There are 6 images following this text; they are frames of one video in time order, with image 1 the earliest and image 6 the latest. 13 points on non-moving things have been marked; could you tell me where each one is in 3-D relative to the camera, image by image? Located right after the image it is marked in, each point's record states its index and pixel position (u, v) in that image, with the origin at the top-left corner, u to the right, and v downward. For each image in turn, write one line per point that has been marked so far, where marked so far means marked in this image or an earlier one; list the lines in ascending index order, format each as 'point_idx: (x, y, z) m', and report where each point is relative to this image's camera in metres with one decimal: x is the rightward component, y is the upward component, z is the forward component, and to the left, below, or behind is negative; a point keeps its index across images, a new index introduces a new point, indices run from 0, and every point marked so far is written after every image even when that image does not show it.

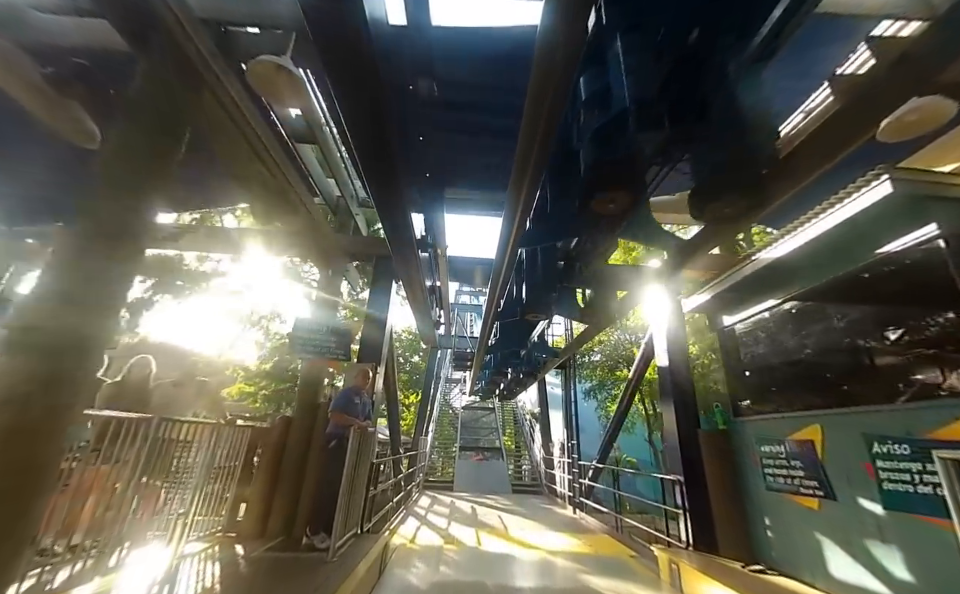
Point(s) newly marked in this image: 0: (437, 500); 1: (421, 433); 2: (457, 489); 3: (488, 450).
0: (-0.9, -4.1, +7.7) m
1: (-1.4, -3.2, +9.2) m
2: (-0.6, -5.0, +10.0) m
3: (+0.2, -5.2, +13.1) m
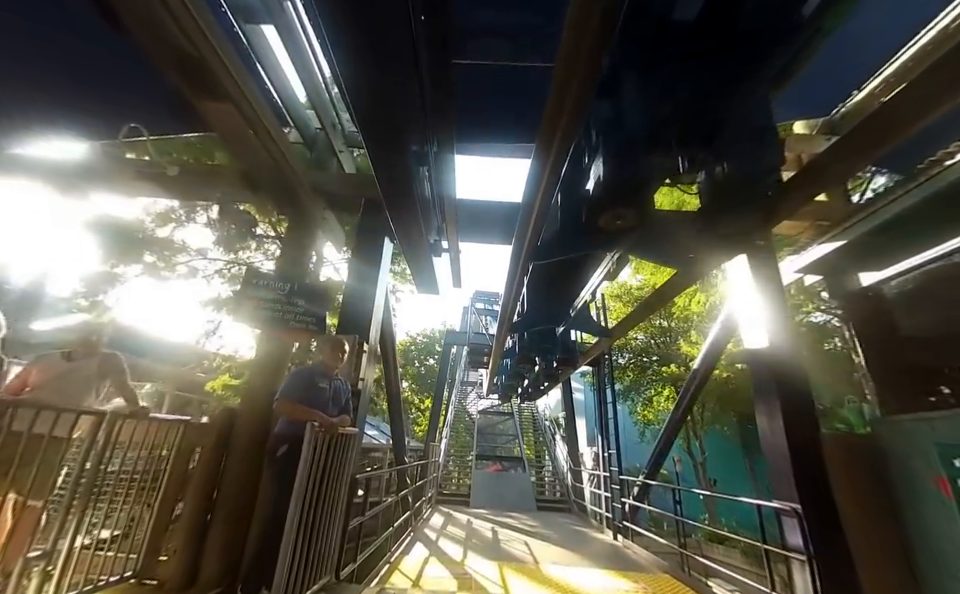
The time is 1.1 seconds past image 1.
0: (-0.5, -3.9, +6.7) m
1: (-1.0, -3.0, +8.2) m
2: (-0.2, -4.8, +8.9) m
3: (+0.8, -5.0, +12.0) m
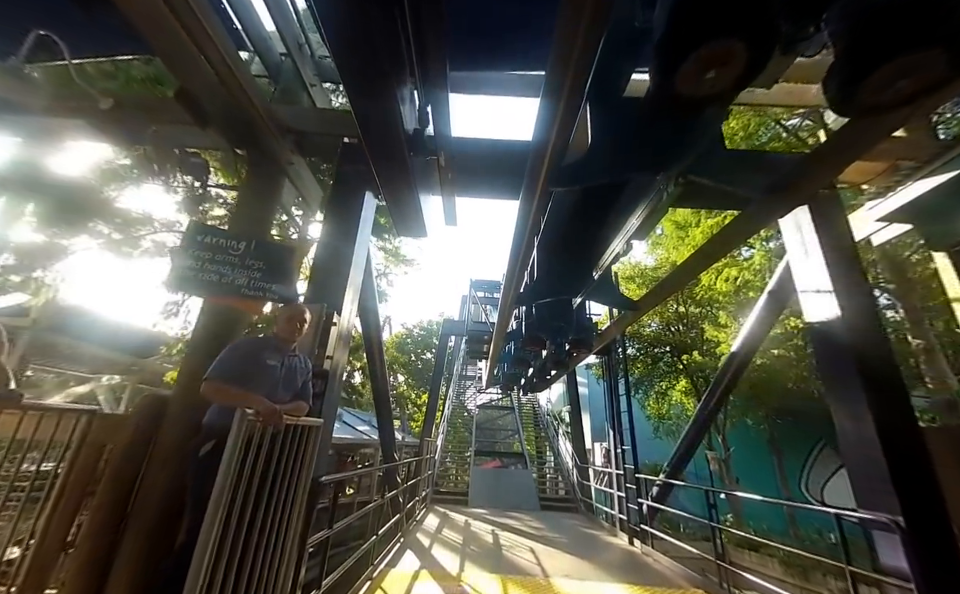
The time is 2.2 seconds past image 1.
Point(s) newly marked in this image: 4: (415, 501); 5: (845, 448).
0: (-0.5, -3.6, +6.1) m
1: (-1.0, -2.7, +7.6) m
2: (-0.2, -4.5, +8.4) m
3: (+0.8, -4.7, +11.4) m
4: (-1.0, -3.3, +6.2) m
5: (+2.2, -0.9, +2.3) m
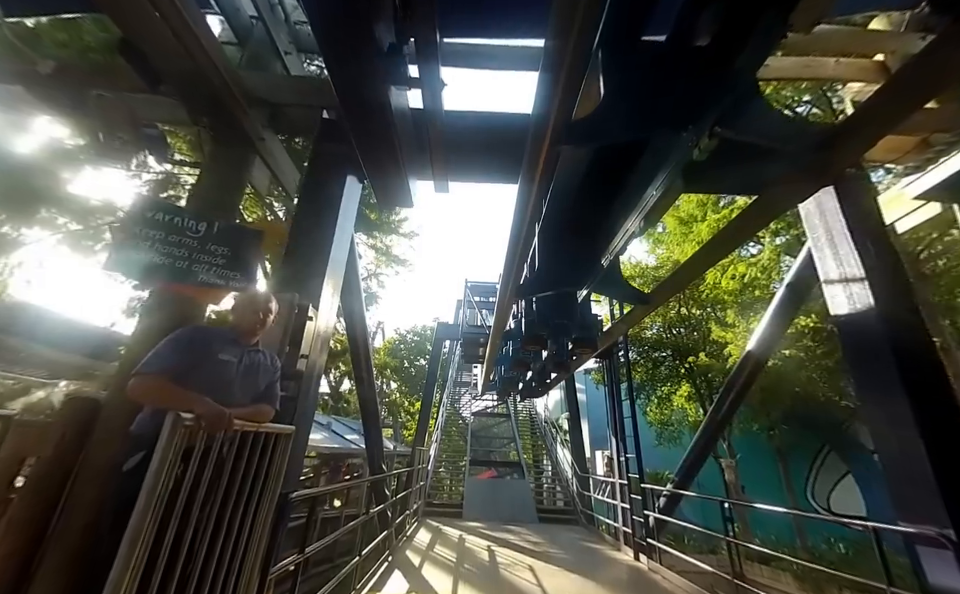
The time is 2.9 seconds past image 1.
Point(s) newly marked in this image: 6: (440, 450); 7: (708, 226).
0: (-0.6, -3.6, +5.8) m
1: (-1.1, -2.8, +7.3) m
2: (-0.3, -4.6, +8.0) m
3: (+0.6, -4.8, +11.1) m
4: (-1.1, -3.3, +5.8) m
5: (+2.1, -0.8, +2.0) m
6: (-1.2, -4.5, +11.3) m
7: (+3.3, +1.0, +5.5) m
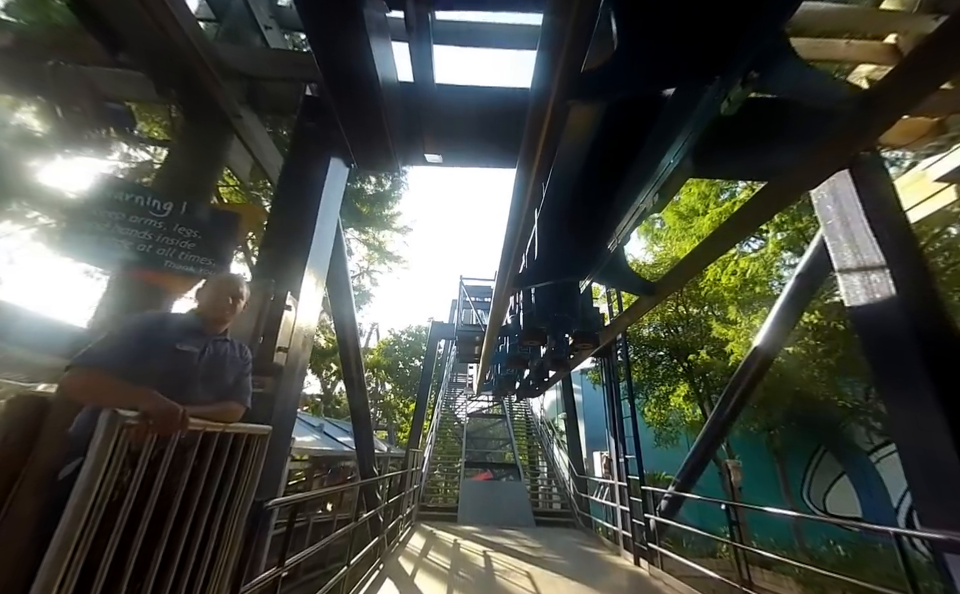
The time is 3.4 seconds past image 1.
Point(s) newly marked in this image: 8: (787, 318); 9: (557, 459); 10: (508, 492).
0: (-0.7, -3.6, +5.6) m
1: (-1.2, -2.8, +7.1) m
2: (-0.4, -4.6, +7.9) m
3: (+0.5, -4.8, +10.9) m
4: (-1.2, -3.3, +5.6) m
5: (+2.1, -0.8, +1.9) m
6: (-1.3, -4.5, +11.1) m
7: (+3.2, +1.1, +5.4) m
8: (+2.3, -0.2, +2.8) m
9: (+2.0, -4.2, +10.1) m
10: (+0.6, -4.4, +8.7) m
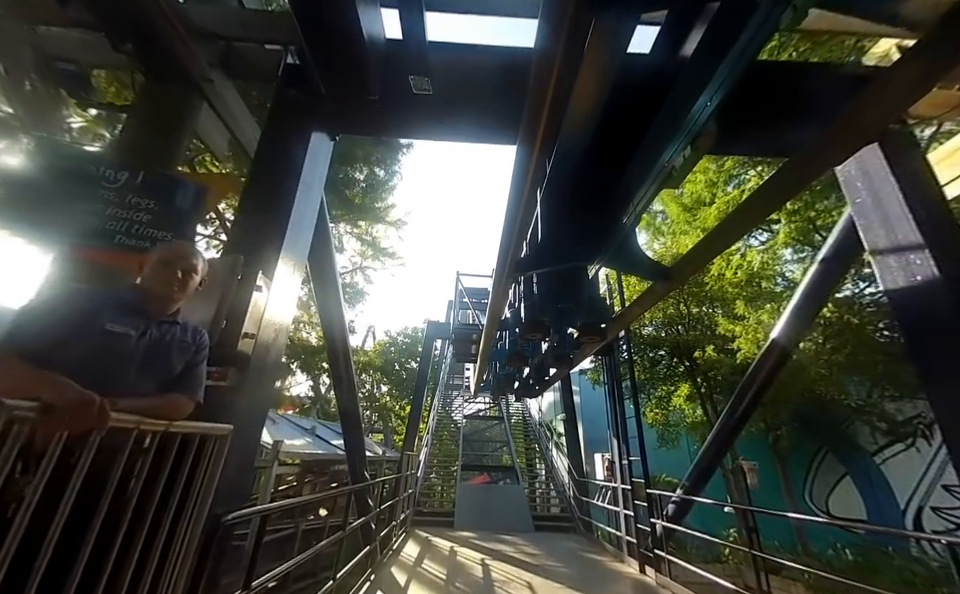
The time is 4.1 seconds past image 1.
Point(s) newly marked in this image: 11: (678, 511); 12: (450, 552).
0: (-0.7, -3.5, +5.4) m
1: (-1.3, -2.7, +6.9) m
2: (-0.4, -4.5, +7.6) m
3: (+0.4, -4.8, +10.7) m
4: (-1.2, -3.2, +5.4) m
5: (+2.1, -0.7, +1.7) m
6: (-1.4, -4.5, +10.8) m
7: (+3.2, +1.1, +5.2) m
8: (+2.2, -0.1, +2.6) m
9: (+1.9, -4.2, +9.9) m
10: (+0.6, -4.4, +8.5) m
11: (+2.1, -2.2, +4.0) m
12: (-0.4, -3.4, +5.2) m
